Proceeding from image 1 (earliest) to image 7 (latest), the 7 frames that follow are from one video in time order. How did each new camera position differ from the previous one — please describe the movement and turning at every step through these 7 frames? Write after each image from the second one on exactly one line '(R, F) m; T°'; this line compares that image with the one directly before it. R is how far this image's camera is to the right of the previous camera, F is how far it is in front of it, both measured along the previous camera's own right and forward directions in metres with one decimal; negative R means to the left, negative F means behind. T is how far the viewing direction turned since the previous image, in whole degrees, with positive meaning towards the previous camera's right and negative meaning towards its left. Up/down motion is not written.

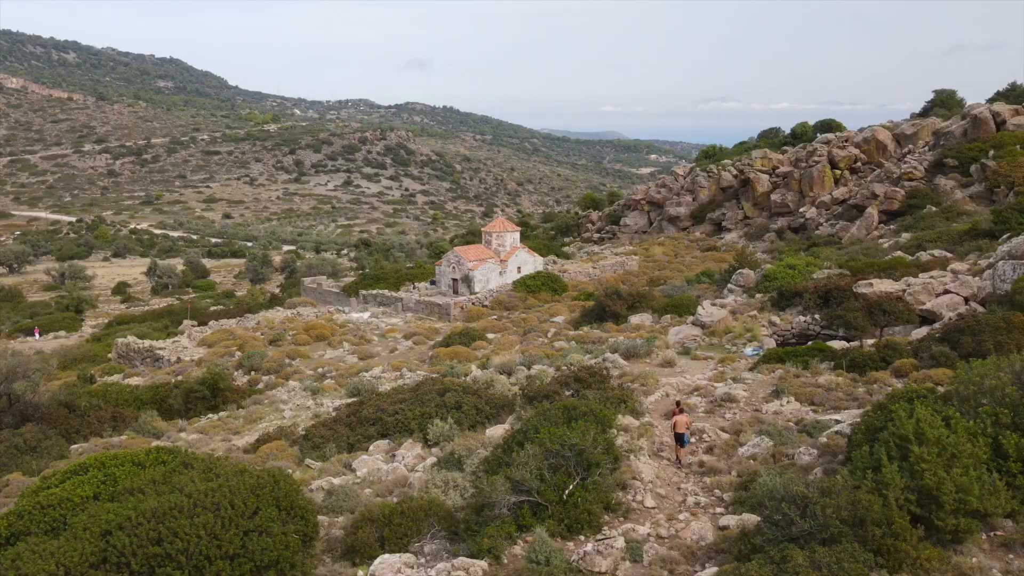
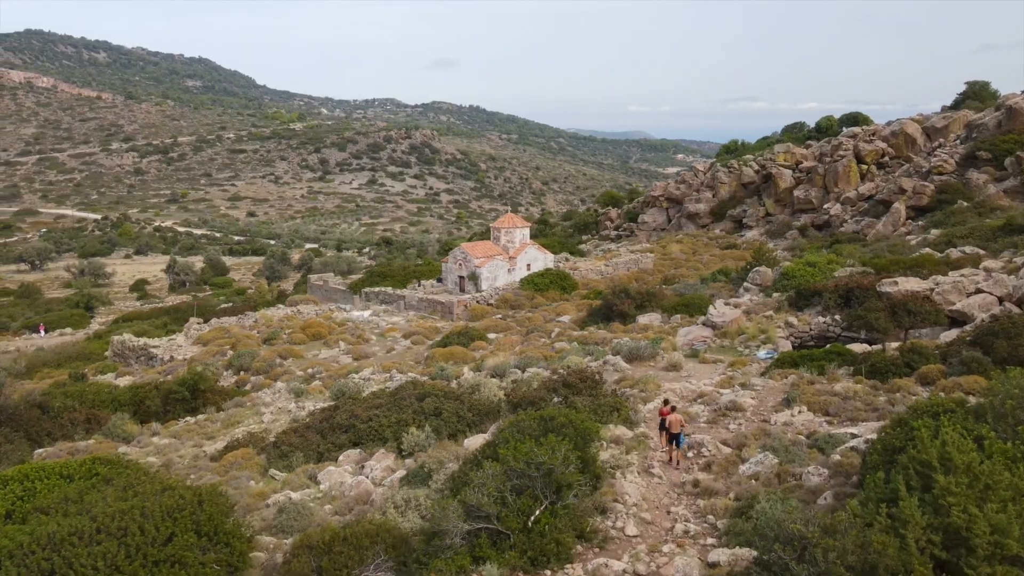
(+0.5, +1.2) m; -2°
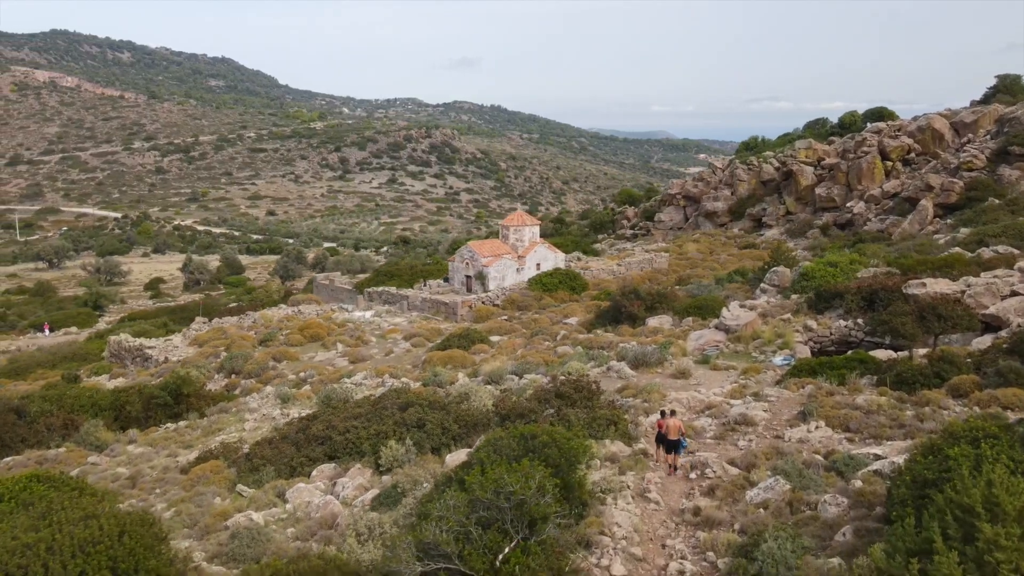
(+0.4, +1.1) m; -1°
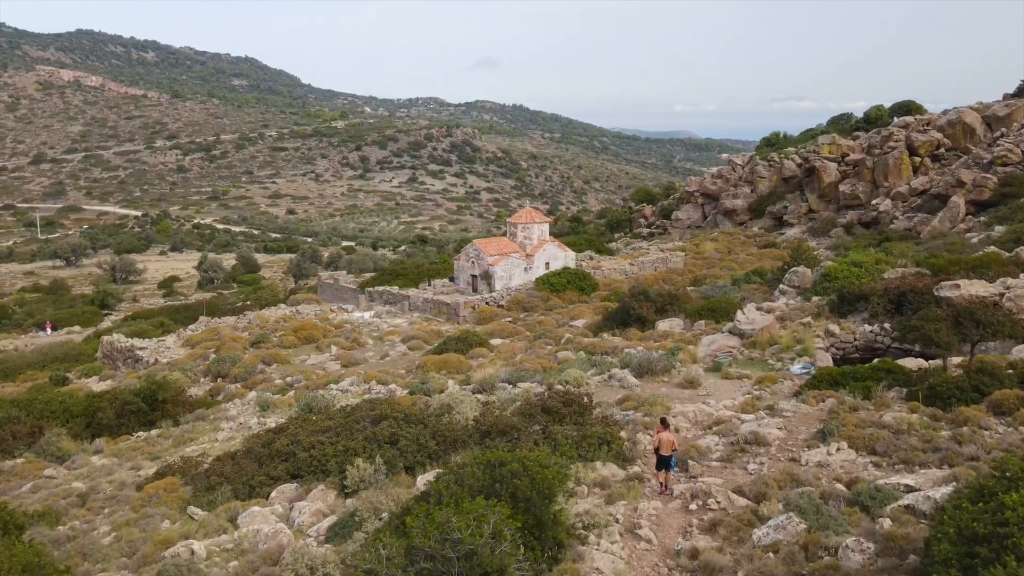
(+0.4, +1.2) m; -1°
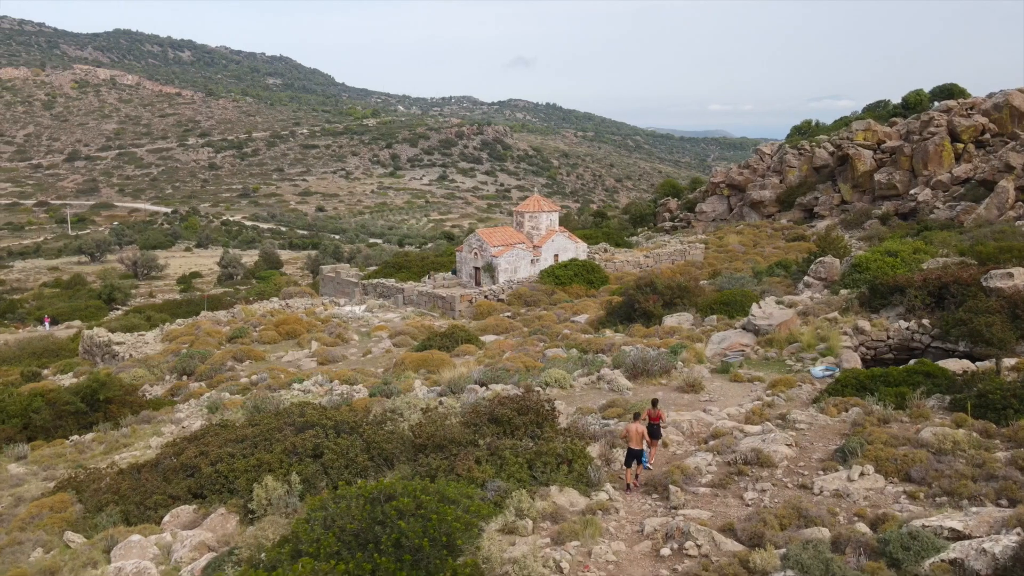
(+0.7, +2.0) m; -2°
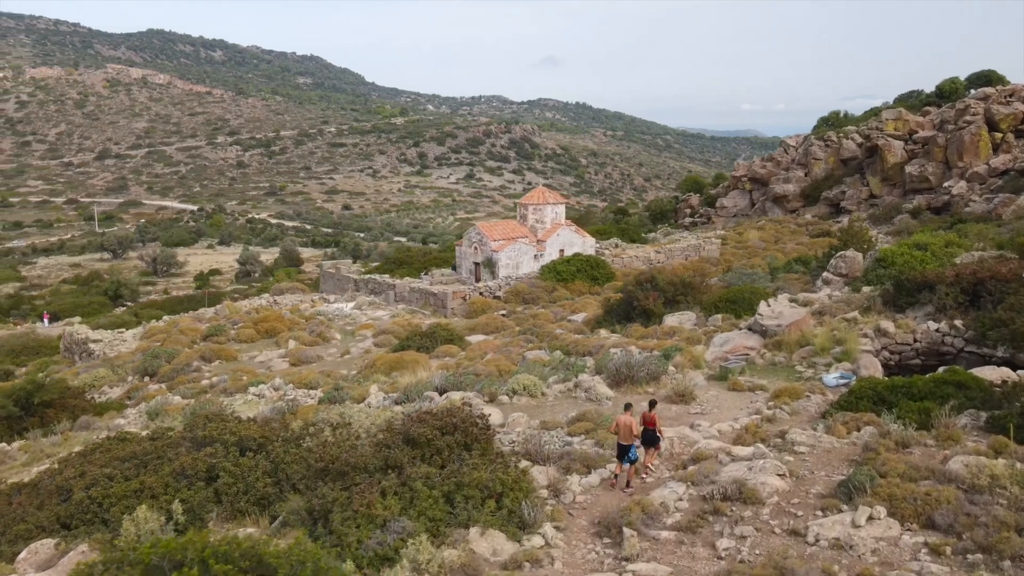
(+0.7, +1.6) m; -2°
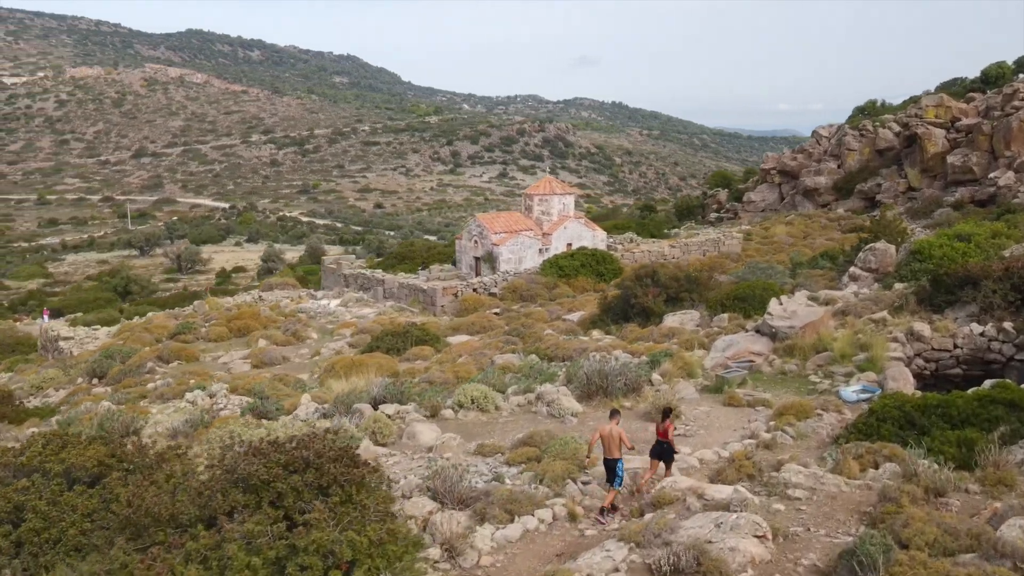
(+0.8, +1.8) m; -2°
